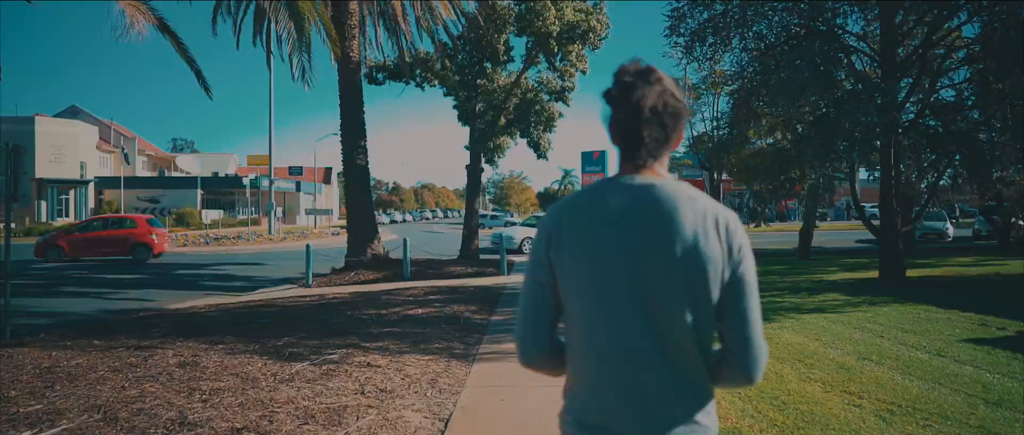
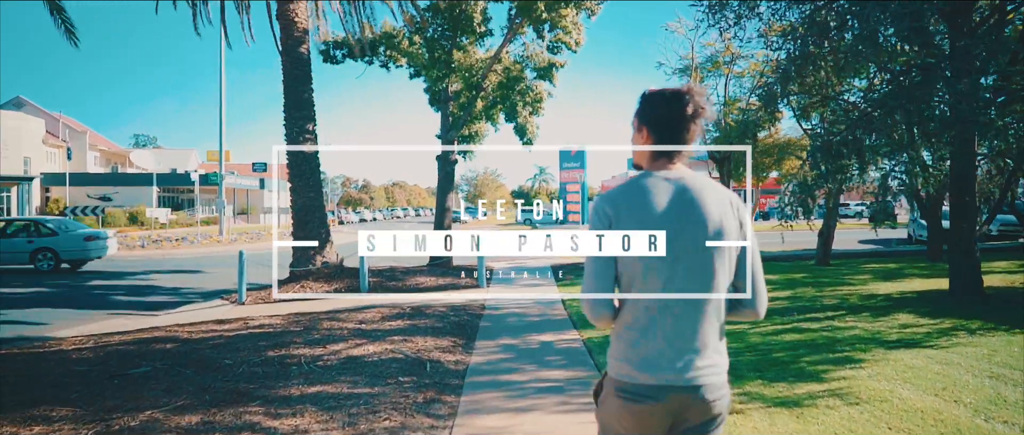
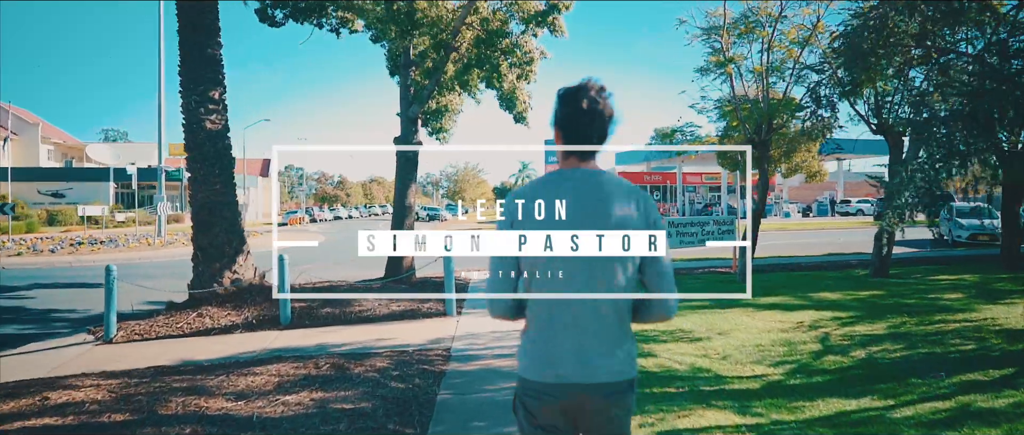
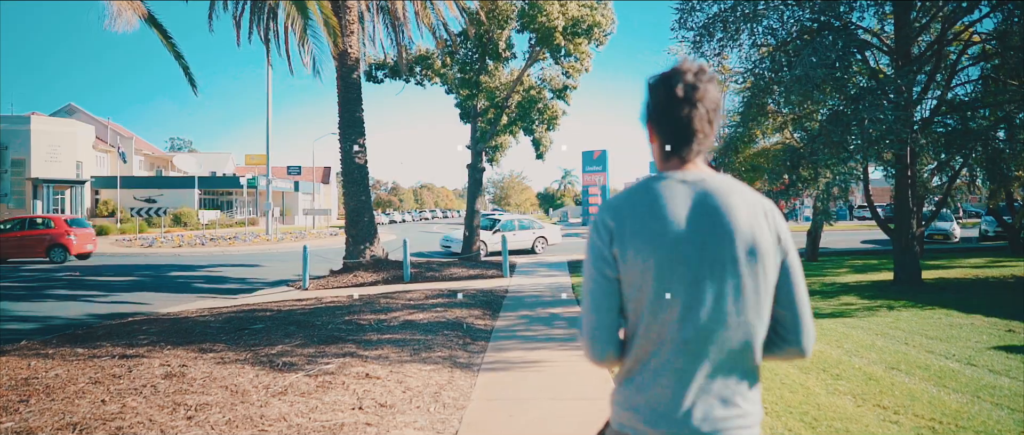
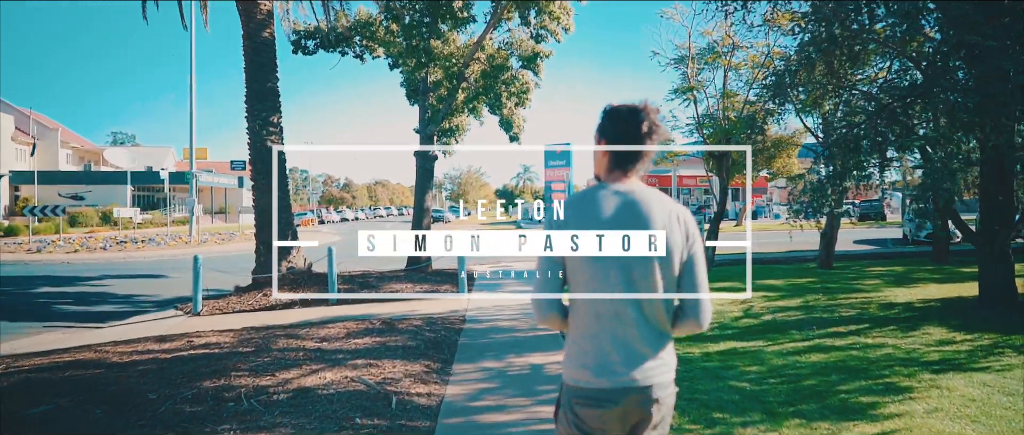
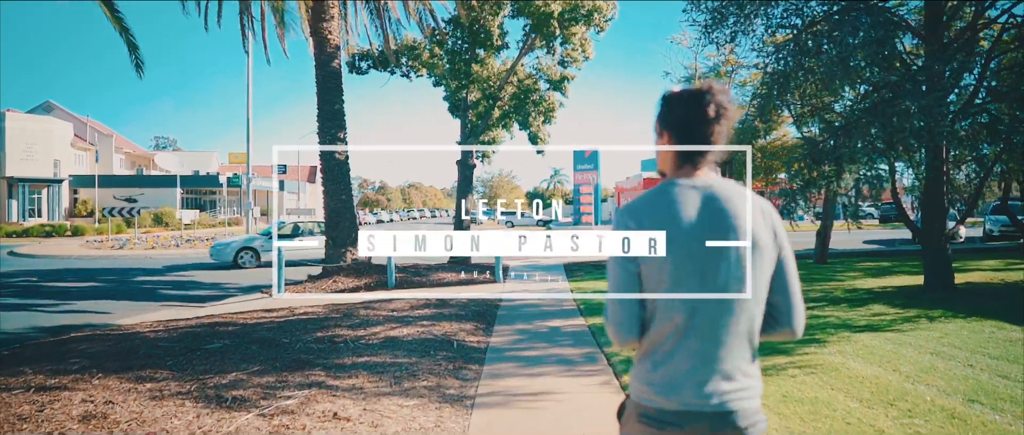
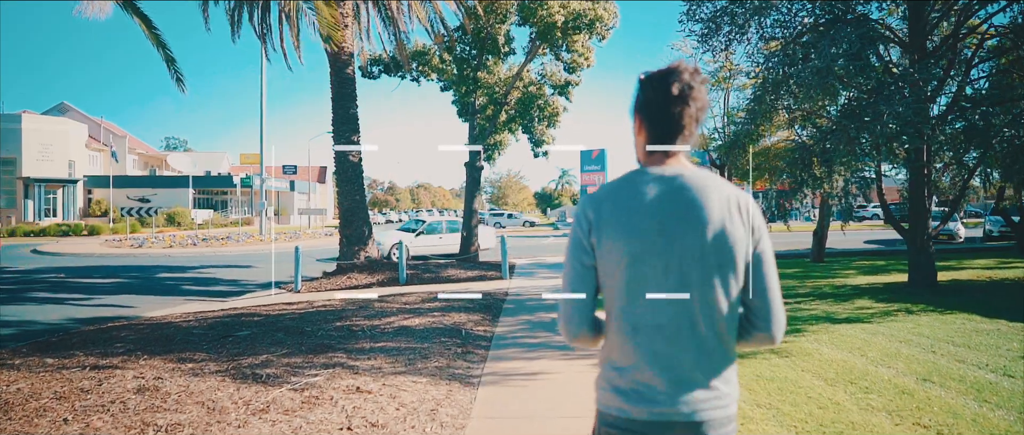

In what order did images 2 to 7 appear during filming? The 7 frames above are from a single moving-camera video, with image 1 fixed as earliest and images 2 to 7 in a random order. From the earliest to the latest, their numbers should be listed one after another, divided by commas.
4, 7, 6, 2, 5, 3
